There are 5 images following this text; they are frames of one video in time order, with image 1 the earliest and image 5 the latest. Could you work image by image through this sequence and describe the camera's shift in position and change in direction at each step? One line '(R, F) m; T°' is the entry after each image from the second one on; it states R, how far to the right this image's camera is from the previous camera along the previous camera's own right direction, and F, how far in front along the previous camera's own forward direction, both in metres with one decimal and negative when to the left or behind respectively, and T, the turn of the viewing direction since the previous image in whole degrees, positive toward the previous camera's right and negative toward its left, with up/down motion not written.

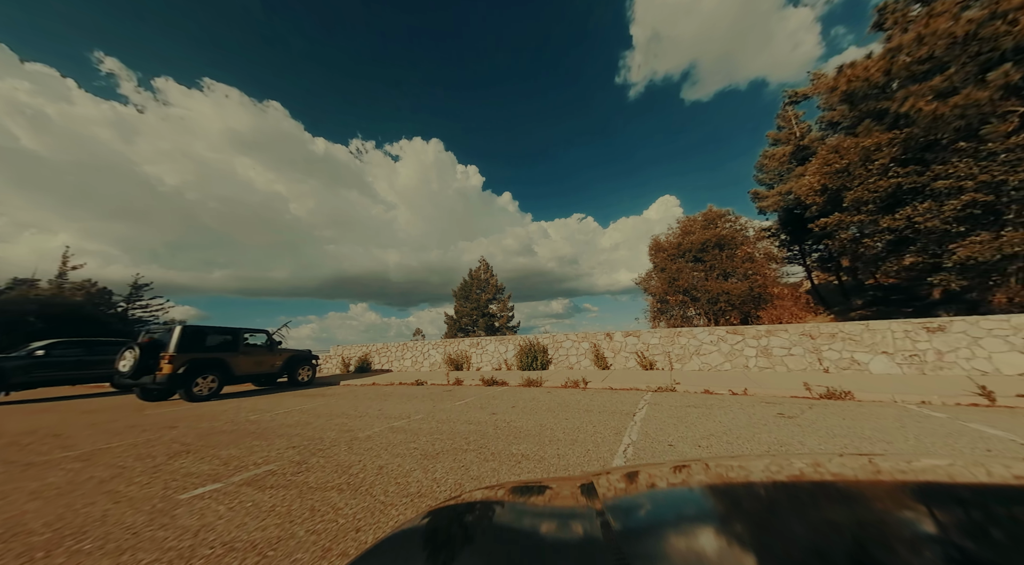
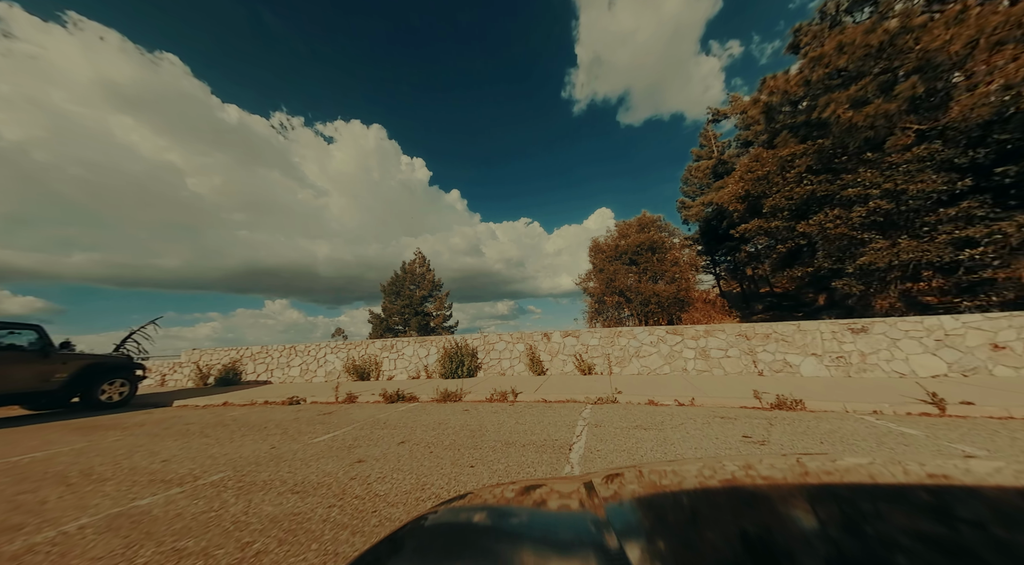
(+0.4, +0.9) m; +11°
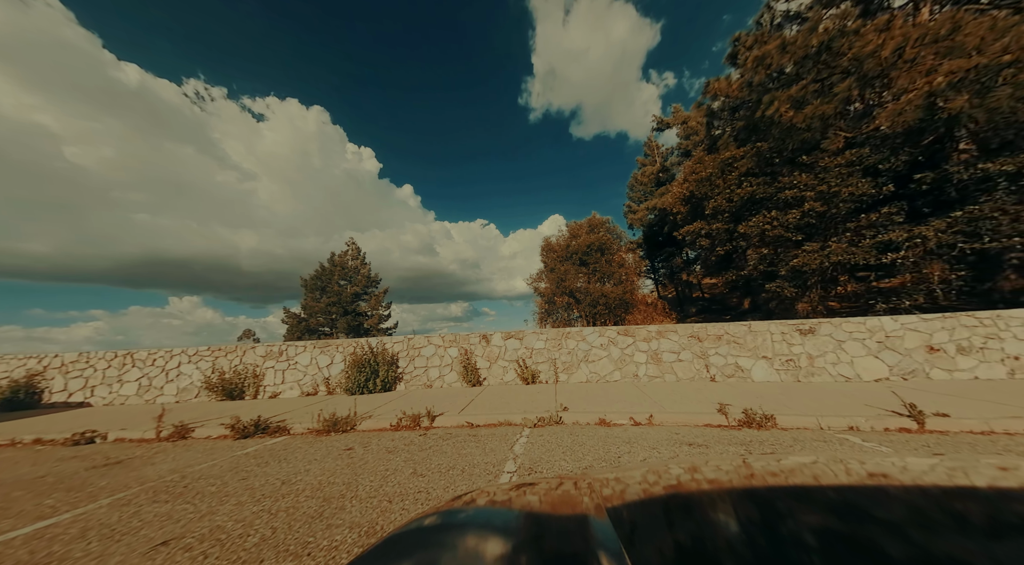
(+0.3, +0.8) m; +10°
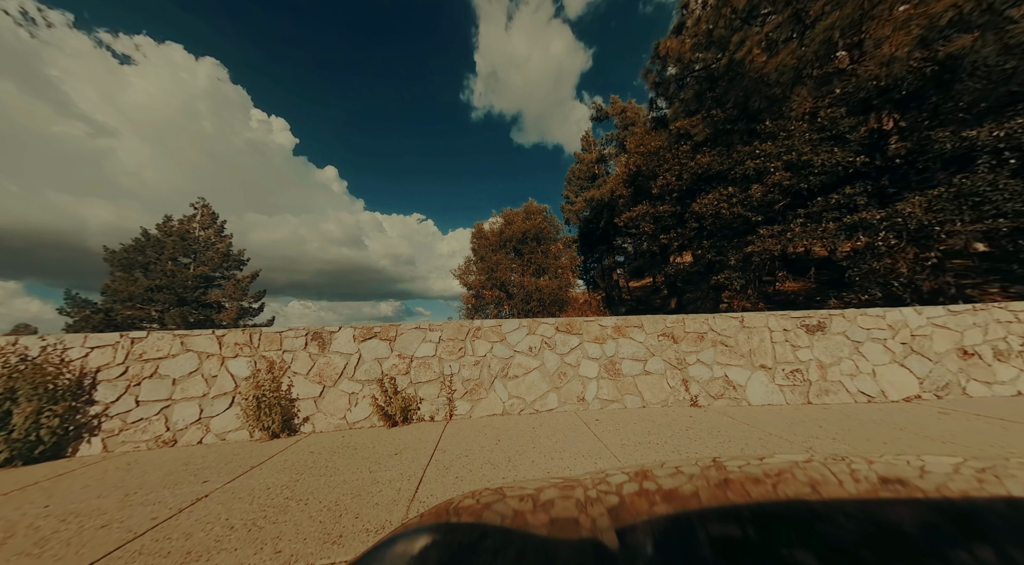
(+0.6, +1.6) m; +13°
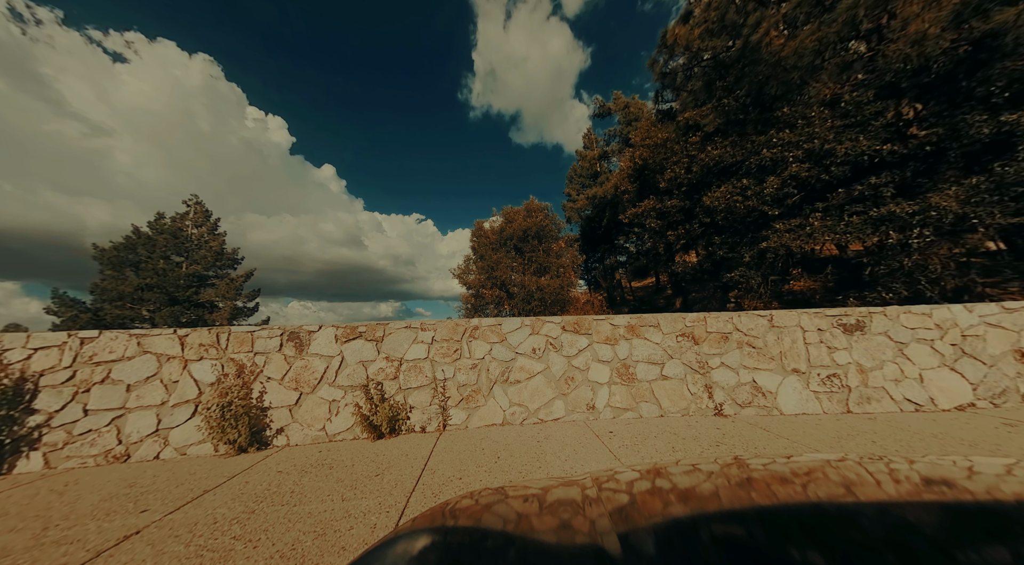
(0.0, +0.2) m; 0°
